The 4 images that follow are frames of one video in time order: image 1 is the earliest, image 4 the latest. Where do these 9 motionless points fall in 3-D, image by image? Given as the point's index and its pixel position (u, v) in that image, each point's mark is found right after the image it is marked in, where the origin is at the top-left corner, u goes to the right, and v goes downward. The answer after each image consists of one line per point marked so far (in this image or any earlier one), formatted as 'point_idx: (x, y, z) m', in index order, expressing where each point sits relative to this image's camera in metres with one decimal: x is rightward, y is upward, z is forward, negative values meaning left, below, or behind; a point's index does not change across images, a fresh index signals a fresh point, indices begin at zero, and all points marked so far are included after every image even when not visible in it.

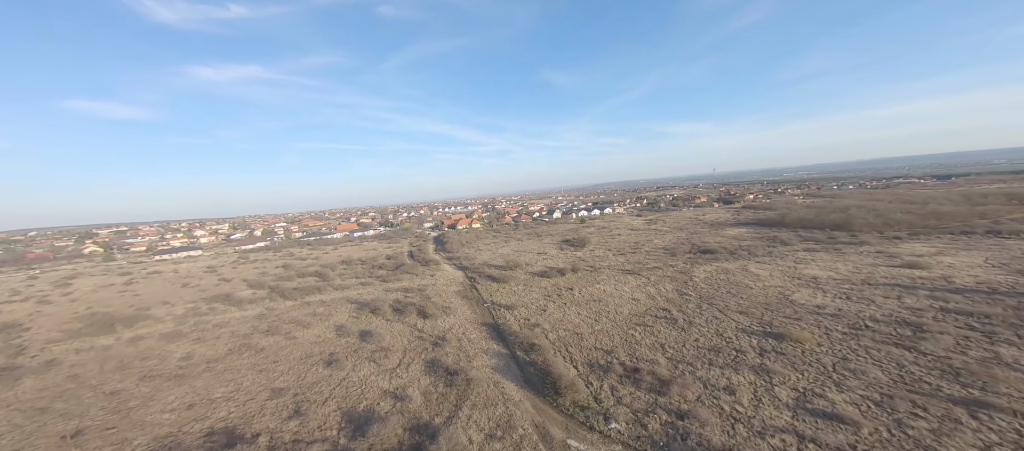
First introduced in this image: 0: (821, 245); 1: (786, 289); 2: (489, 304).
0: (+14.2, -1.0, +15.5) m
1: (+8.3, -1.9, +10.3) m
2: (-0.8, -3.0, +12.5) m
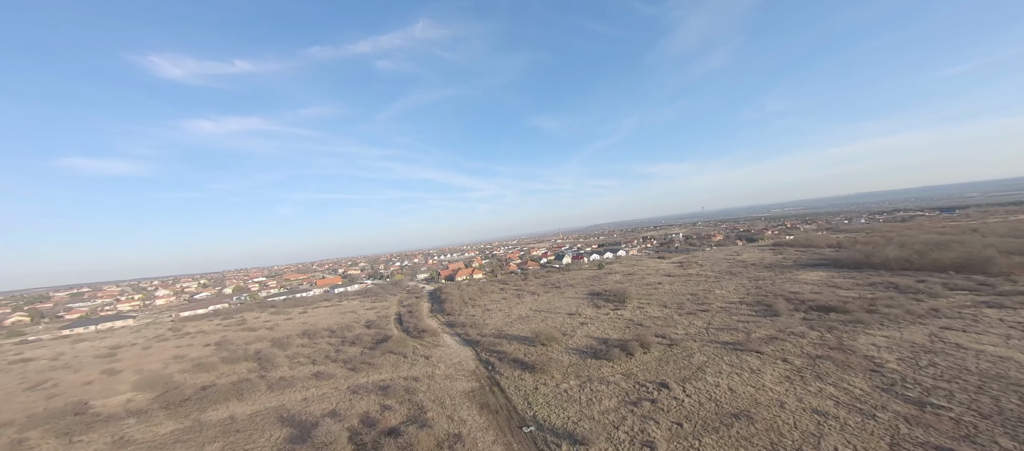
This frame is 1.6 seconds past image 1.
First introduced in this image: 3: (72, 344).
0: (+15.4, -2.2, +10.6) m
1: (+9.6, -2.6, +5.1) m
2: (+0.4, -4.2, +6.8) m
3: (-25.9, -7.0, +19.9) m
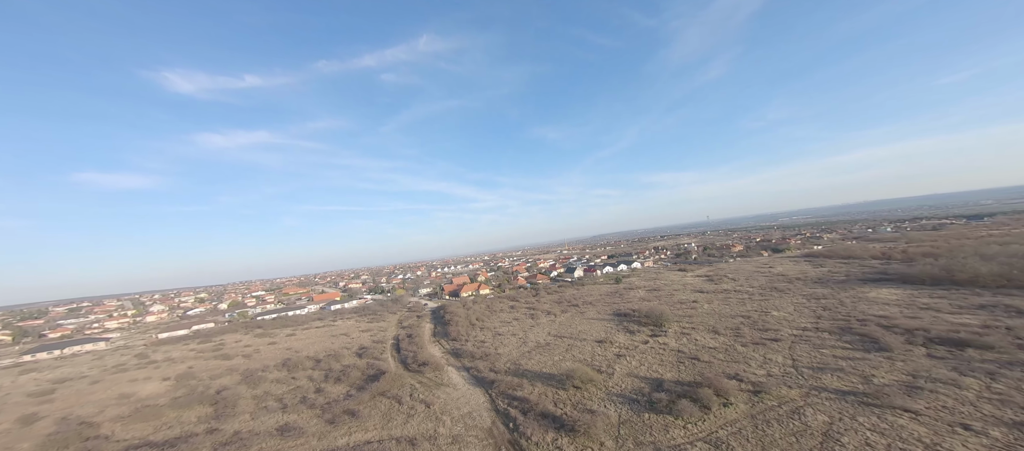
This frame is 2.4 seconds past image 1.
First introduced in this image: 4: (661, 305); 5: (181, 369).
0: (+16.0, -2.4, +7.9) m
1: (+10.3, -2.5, +2.3) m
2: (+1.1, -4.2, +4.1) m
3: (-25.2, -7.6, +17.2) m
4: (+8.4, -4.4, +19.0) m
5: (-16.1, -6.9, +16.4) m
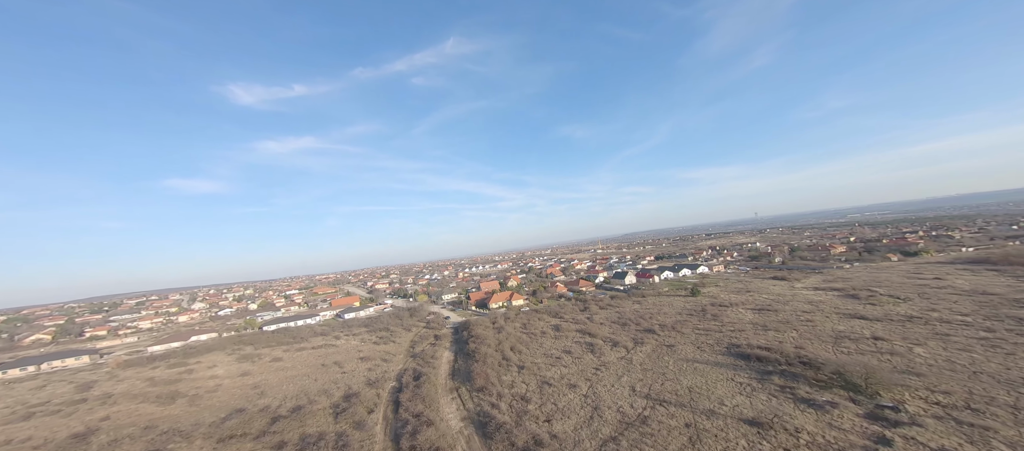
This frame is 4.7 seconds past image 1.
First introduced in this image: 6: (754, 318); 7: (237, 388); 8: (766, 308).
0: (+17.0, -1.9, 0.0) m
1: (+10.8, -2.1, -5.0) m
2: (+1.8, -3.9, -2.4) m
3: (-23.1, -7.3, +13.1) m
4: (+10.4, -4.0, +11.8) m
5: (-14.2, -6.5, +11.4) m
6: (+11.4, -4.3, +16.1) m
7: (-11.4, -6.8, +14.2) m
8: (+13.1, -4.2, +17.6) m
